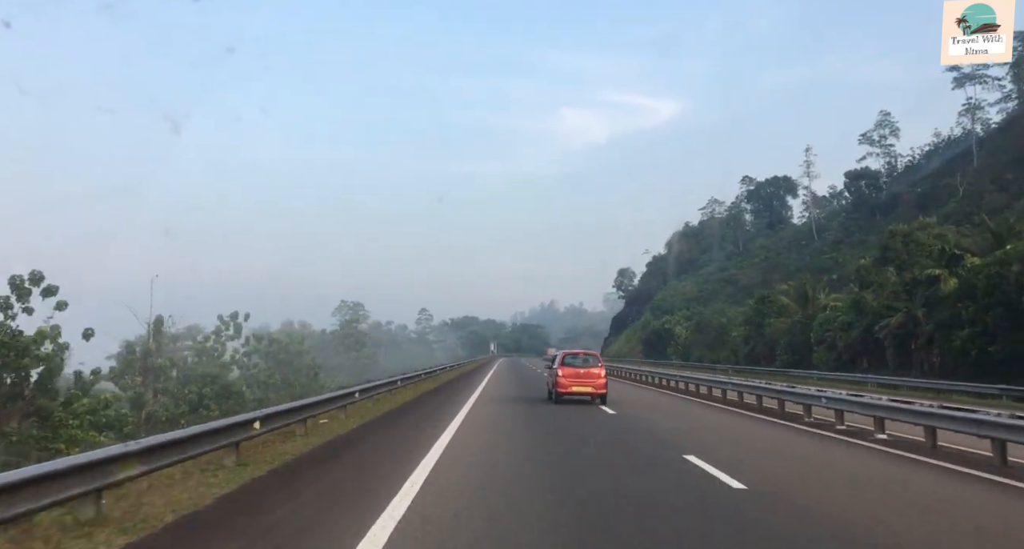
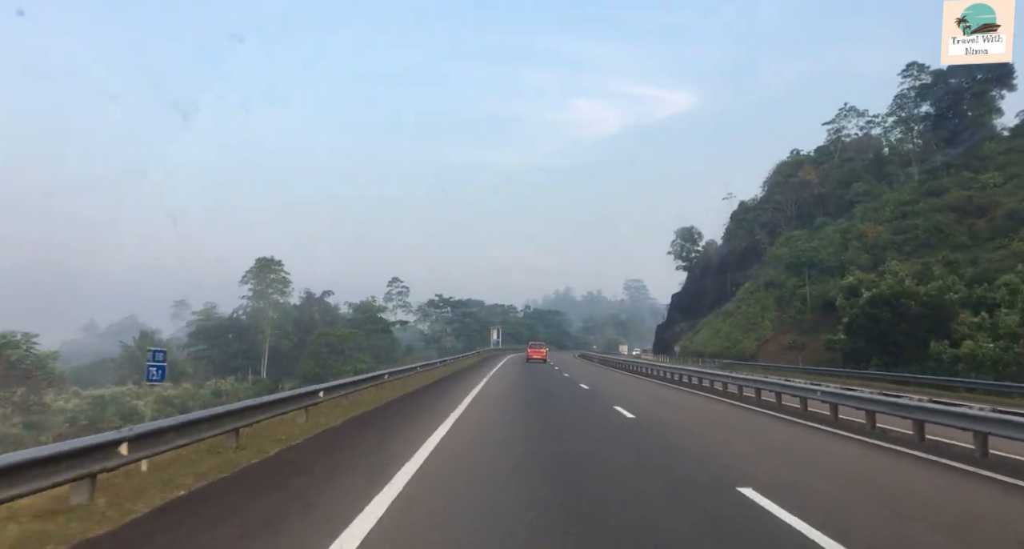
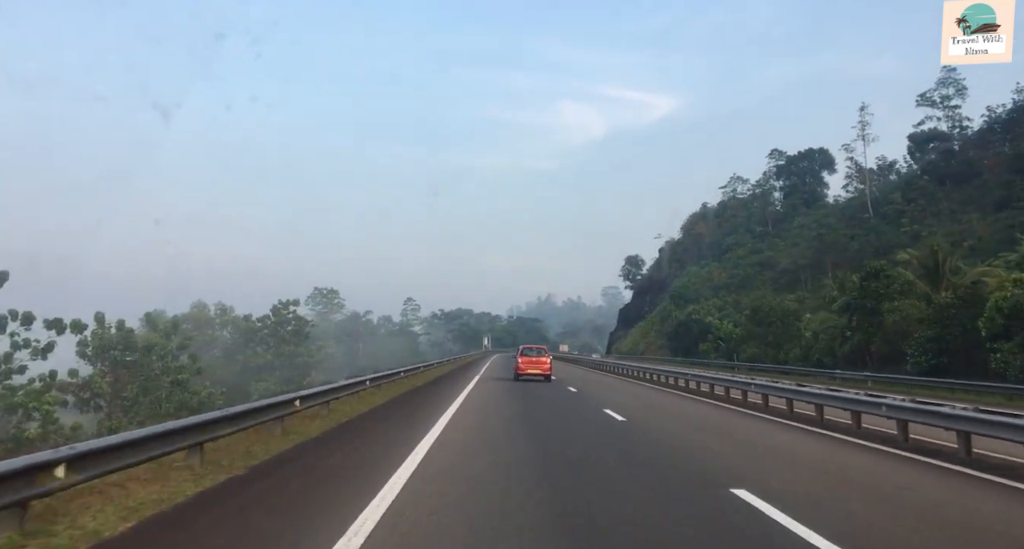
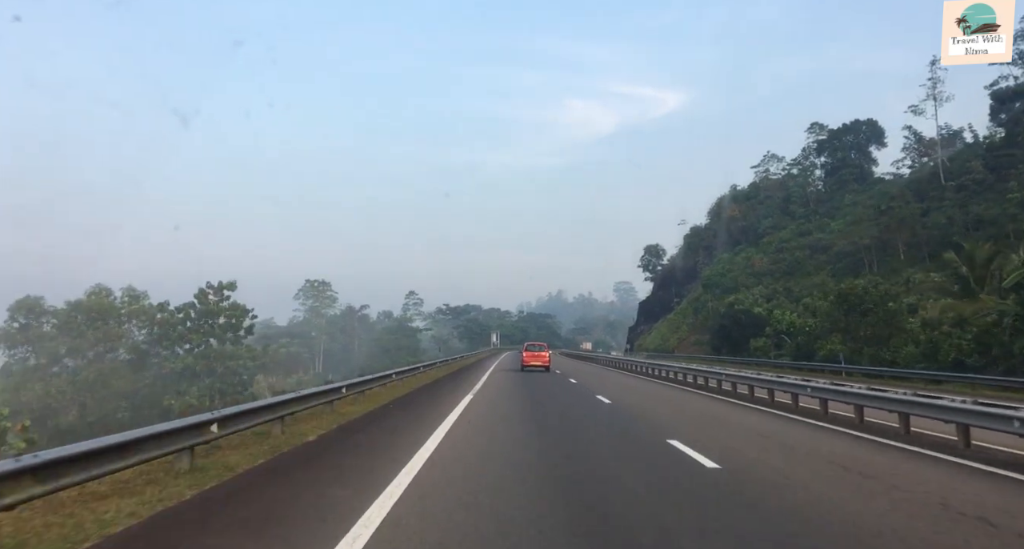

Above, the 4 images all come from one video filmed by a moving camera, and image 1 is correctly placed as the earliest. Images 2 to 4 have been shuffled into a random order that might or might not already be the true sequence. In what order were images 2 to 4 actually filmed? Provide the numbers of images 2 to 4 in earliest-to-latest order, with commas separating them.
3, 4, 2
